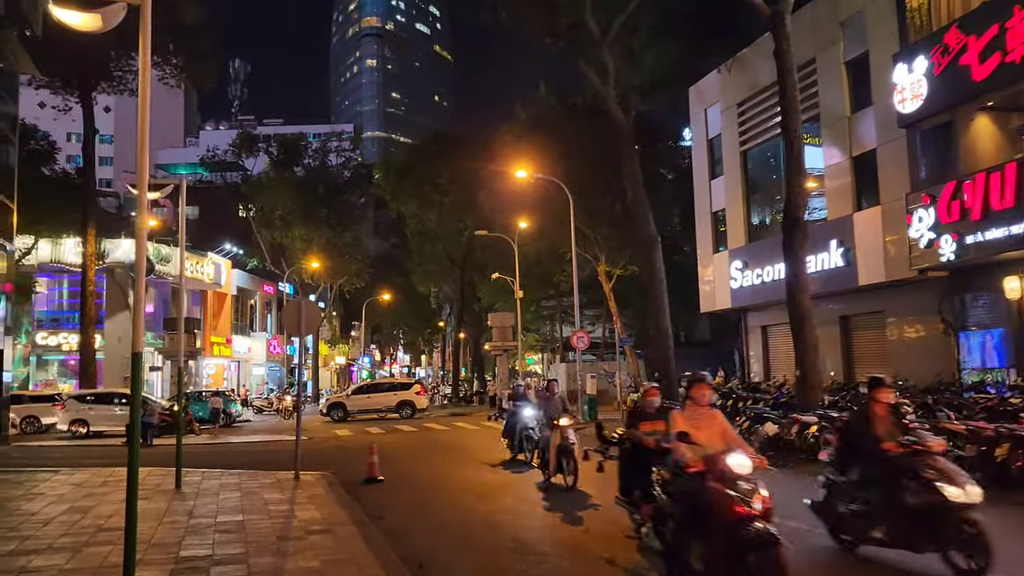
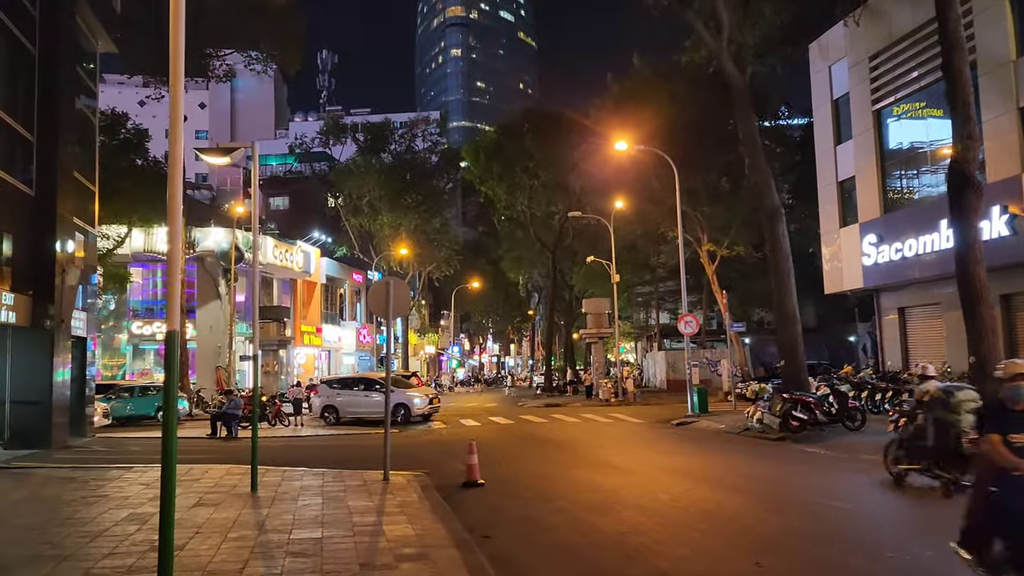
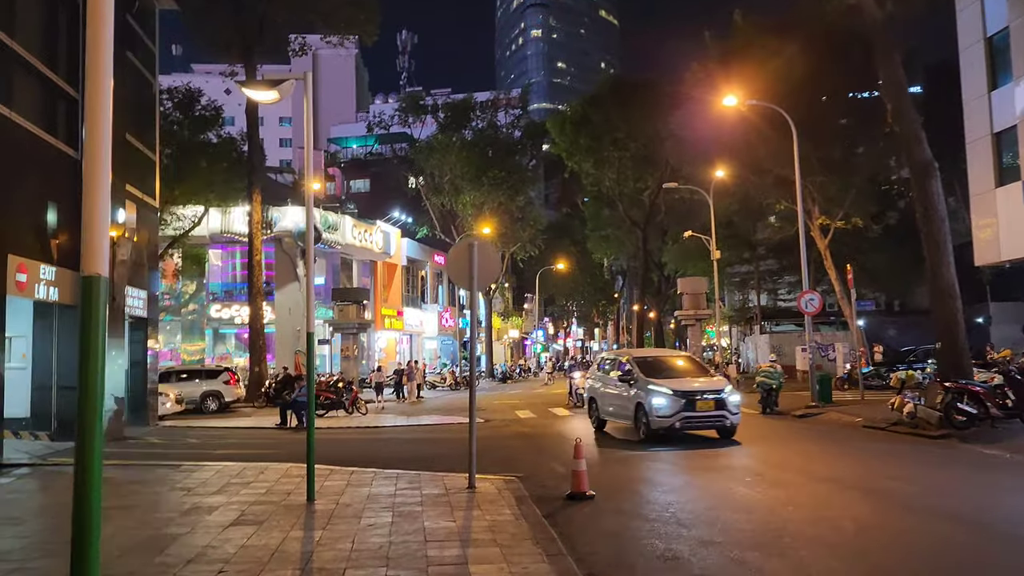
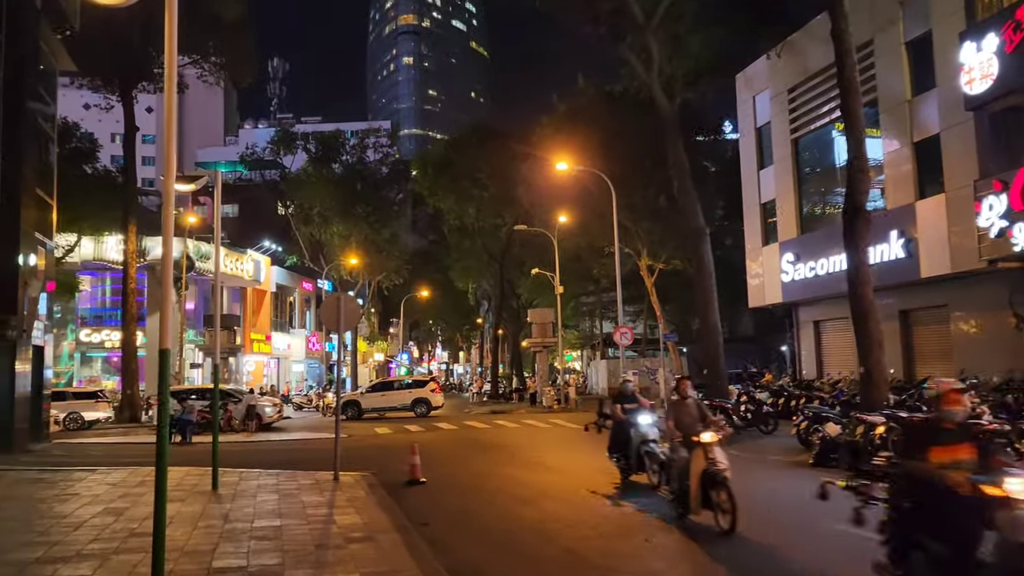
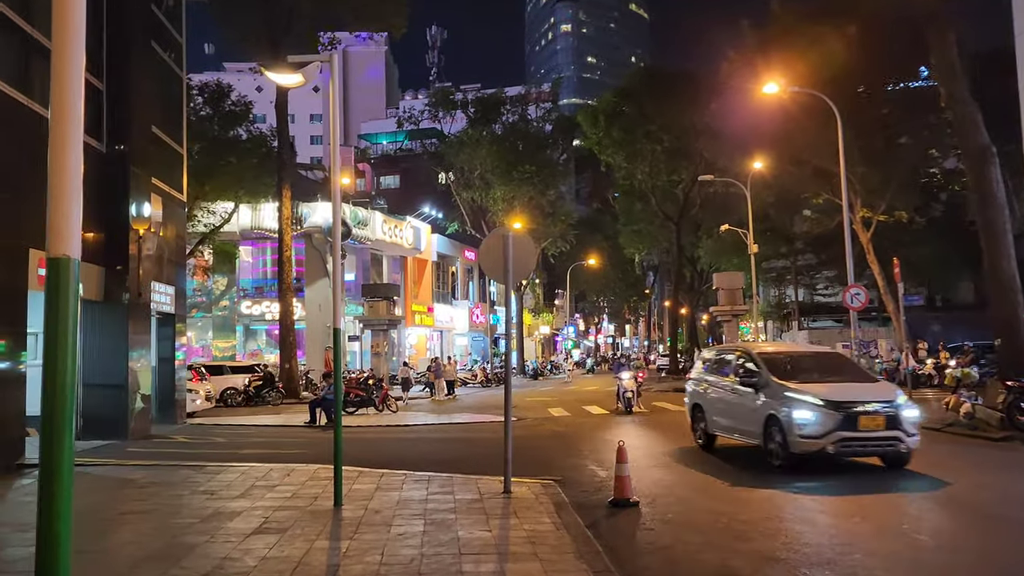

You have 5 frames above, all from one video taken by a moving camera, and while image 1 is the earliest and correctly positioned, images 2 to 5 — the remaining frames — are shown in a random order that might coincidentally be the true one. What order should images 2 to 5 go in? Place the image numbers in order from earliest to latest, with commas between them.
4, 2, 3, 5
